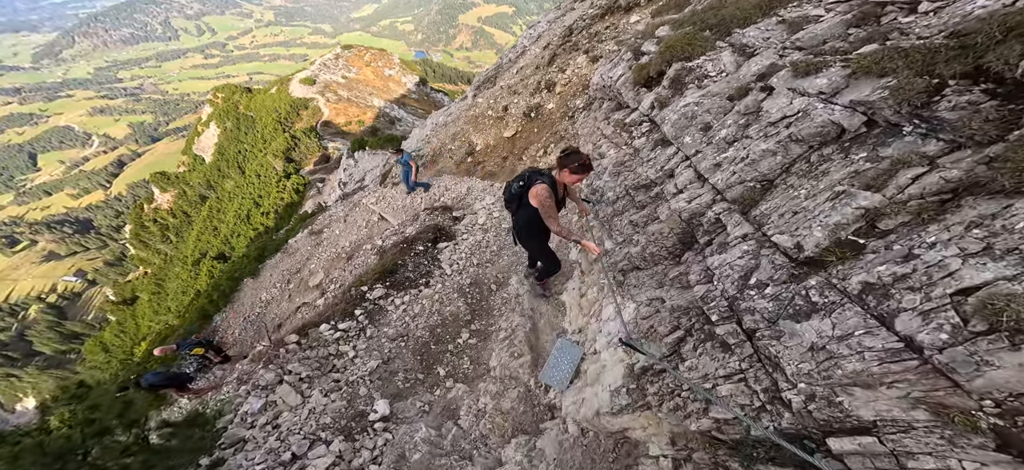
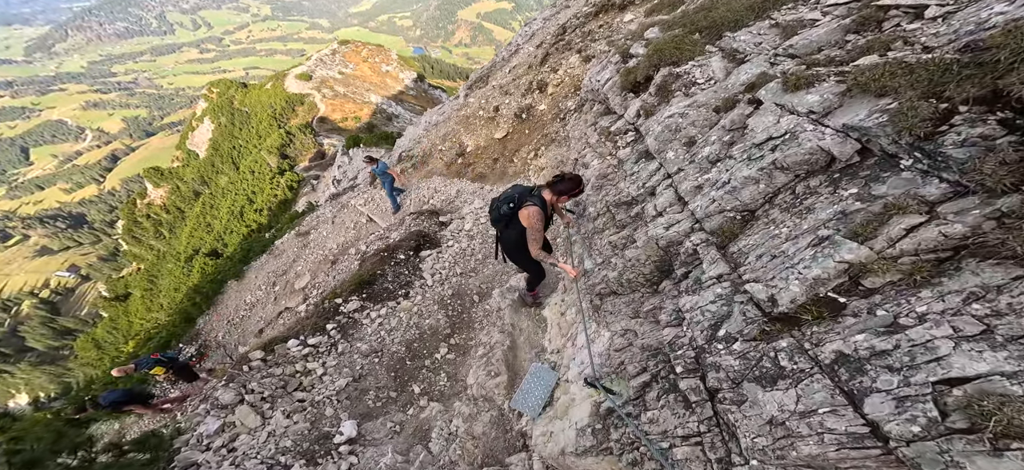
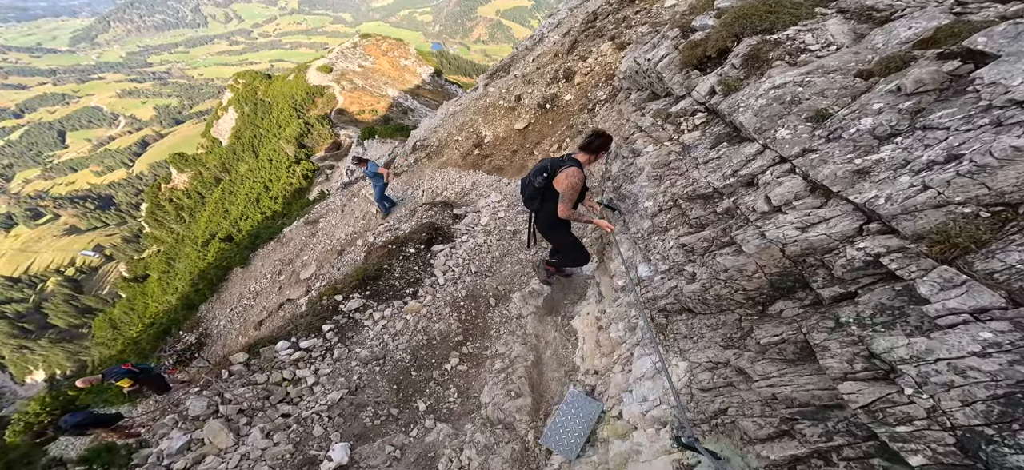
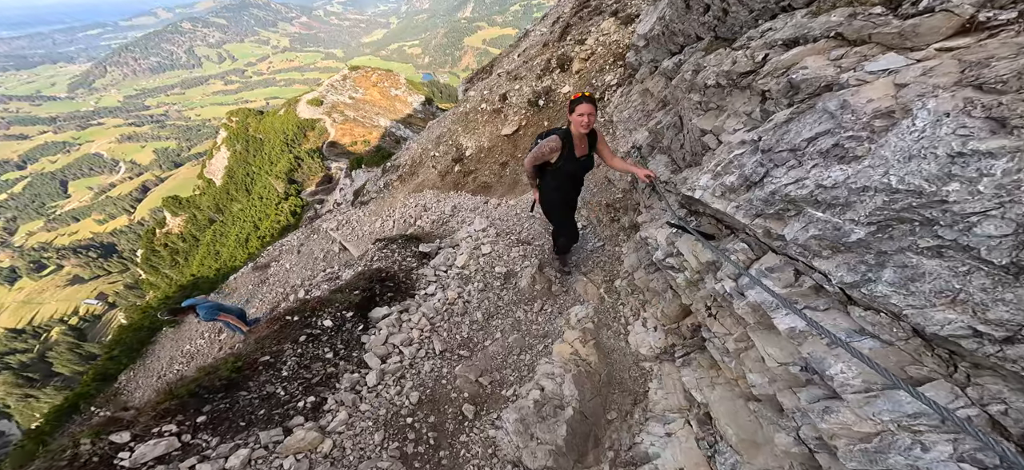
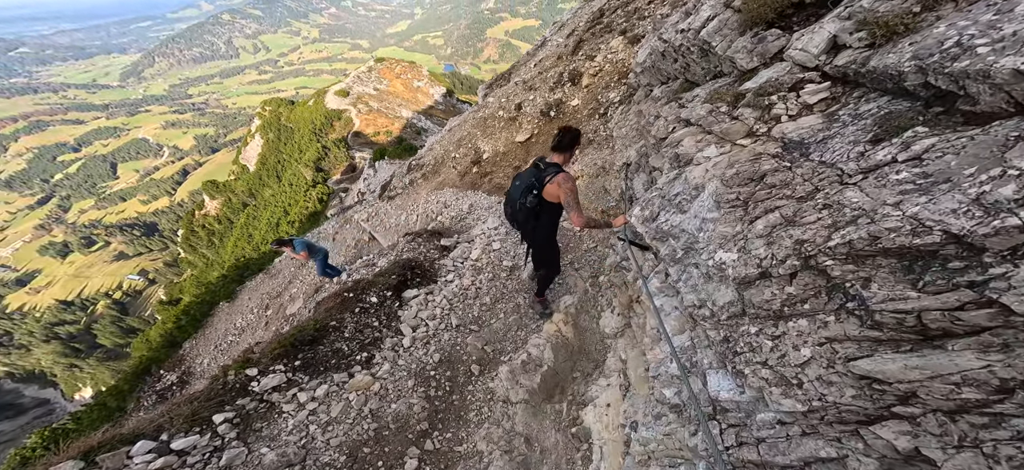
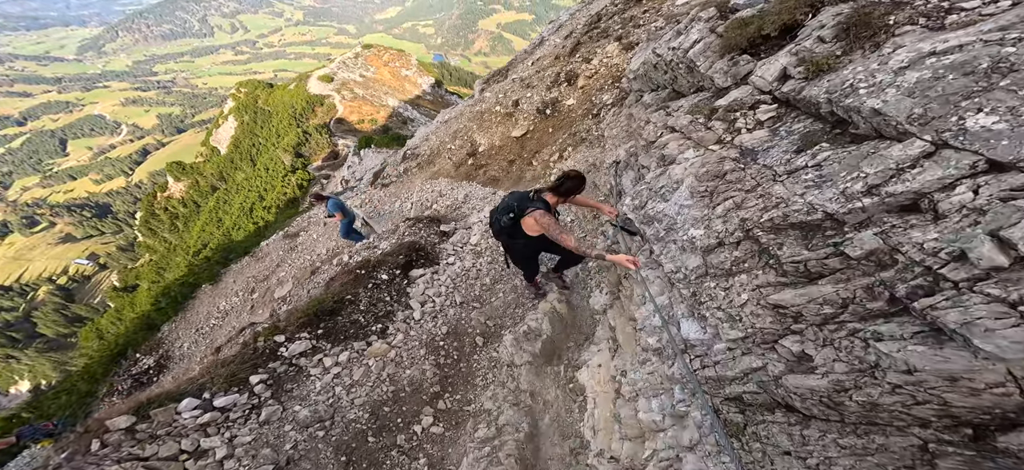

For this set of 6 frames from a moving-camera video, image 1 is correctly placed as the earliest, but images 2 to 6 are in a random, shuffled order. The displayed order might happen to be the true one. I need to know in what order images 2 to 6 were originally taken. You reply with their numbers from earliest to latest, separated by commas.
2, 3, 6, 5, 4
